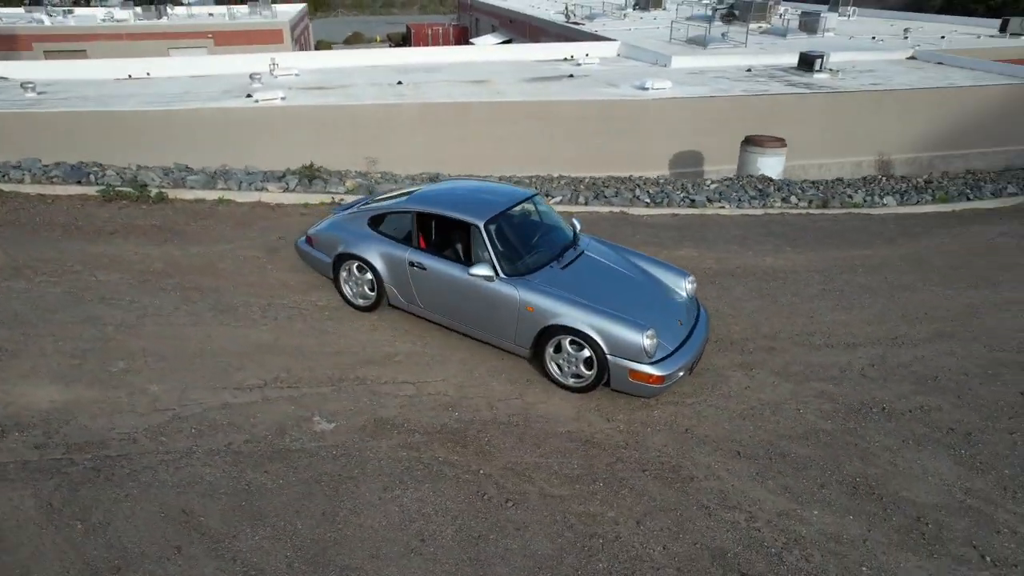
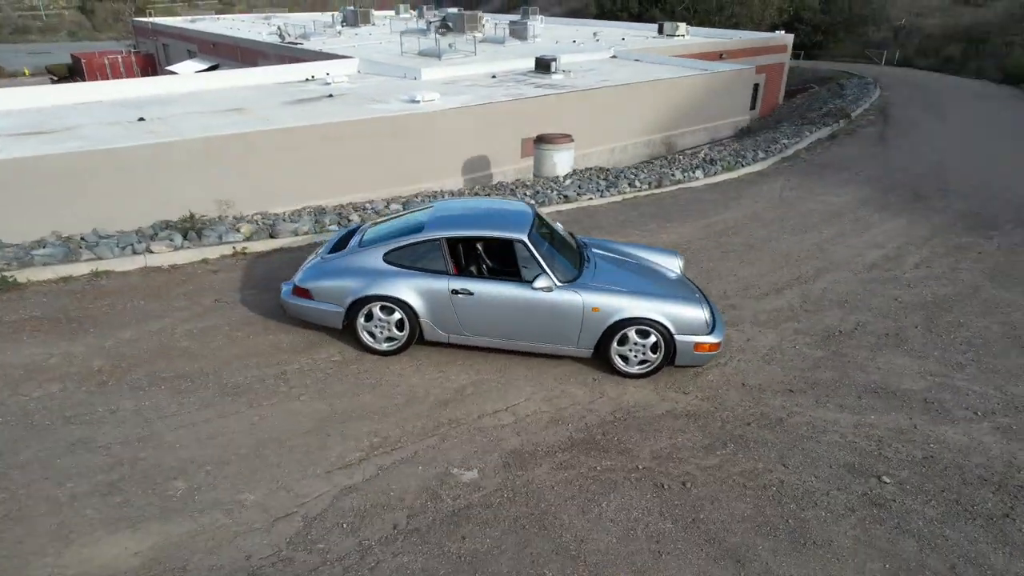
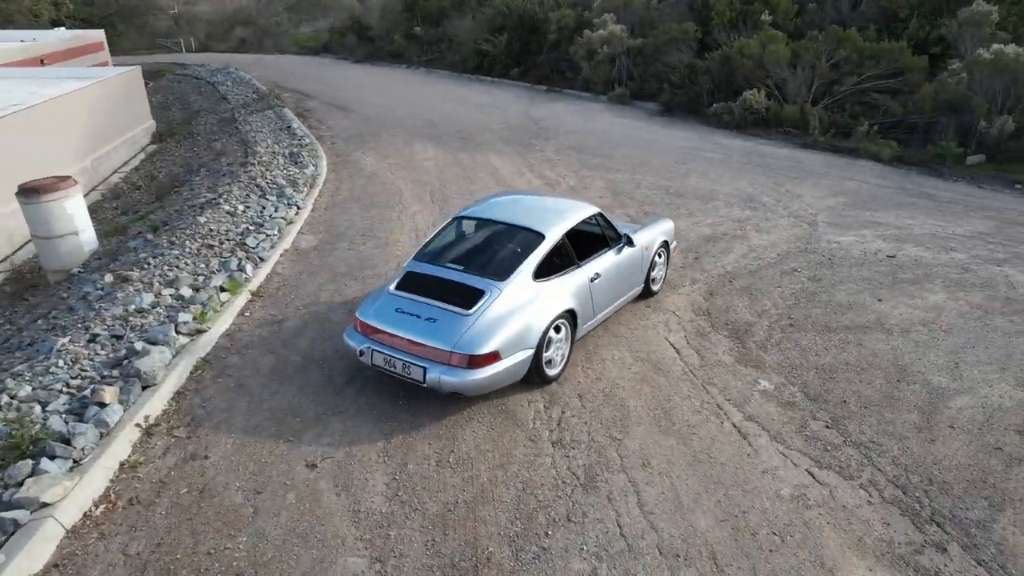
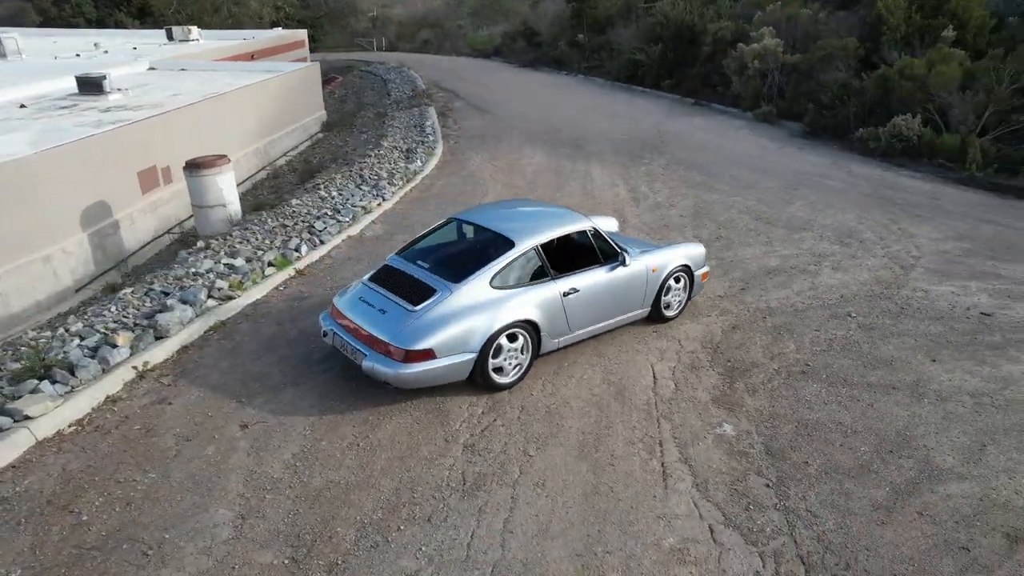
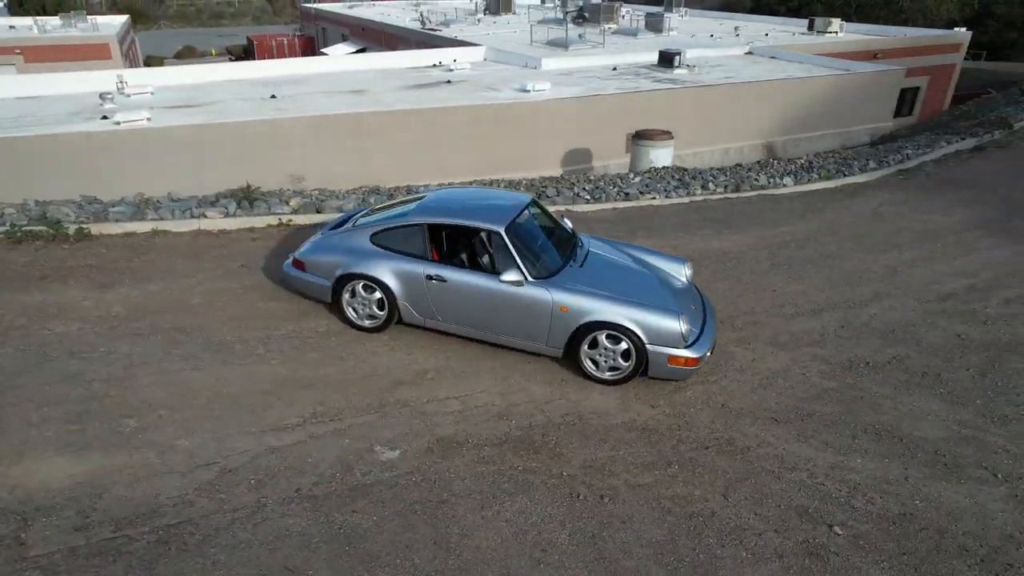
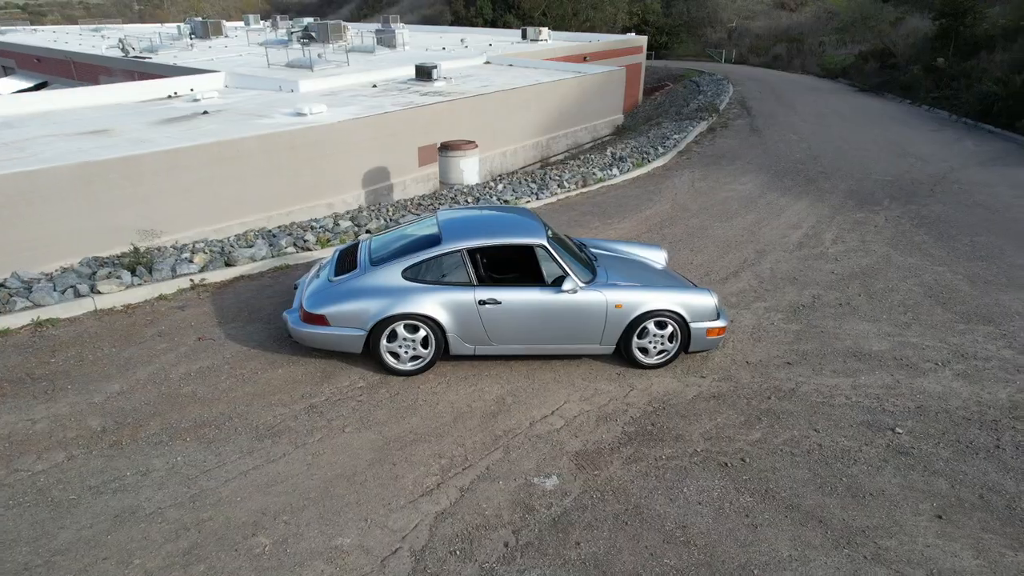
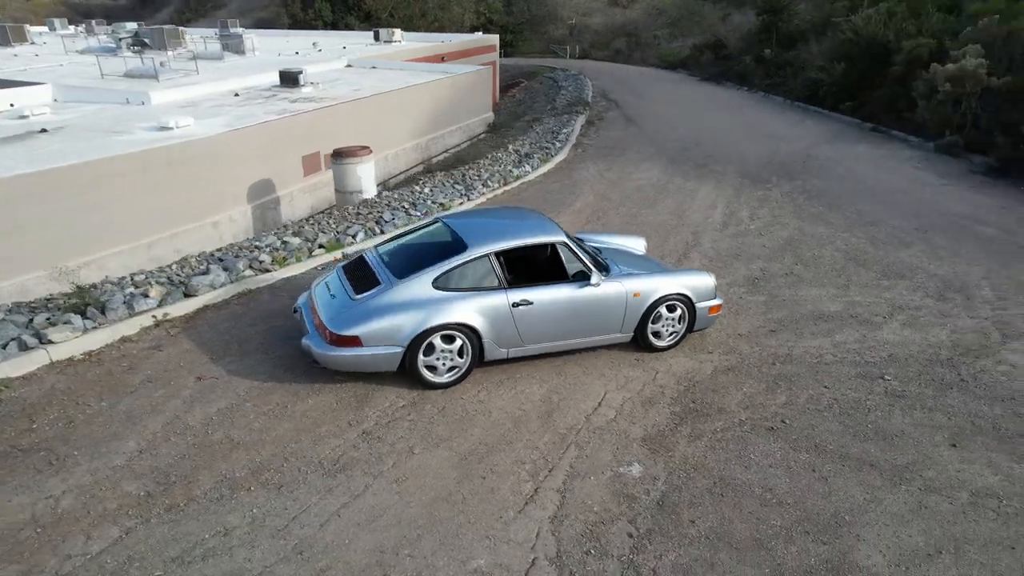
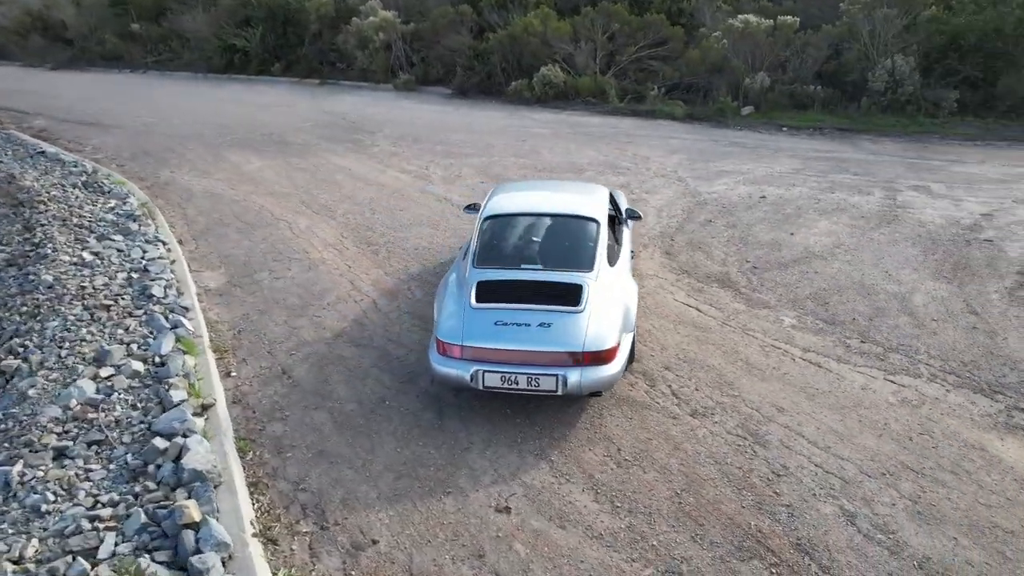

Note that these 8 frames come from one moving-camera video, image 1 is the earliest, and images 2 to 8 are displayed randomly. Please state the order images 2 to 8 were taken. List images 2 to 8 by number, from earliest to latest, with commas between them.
5, 2, 6, 7, 4, 3, 8
